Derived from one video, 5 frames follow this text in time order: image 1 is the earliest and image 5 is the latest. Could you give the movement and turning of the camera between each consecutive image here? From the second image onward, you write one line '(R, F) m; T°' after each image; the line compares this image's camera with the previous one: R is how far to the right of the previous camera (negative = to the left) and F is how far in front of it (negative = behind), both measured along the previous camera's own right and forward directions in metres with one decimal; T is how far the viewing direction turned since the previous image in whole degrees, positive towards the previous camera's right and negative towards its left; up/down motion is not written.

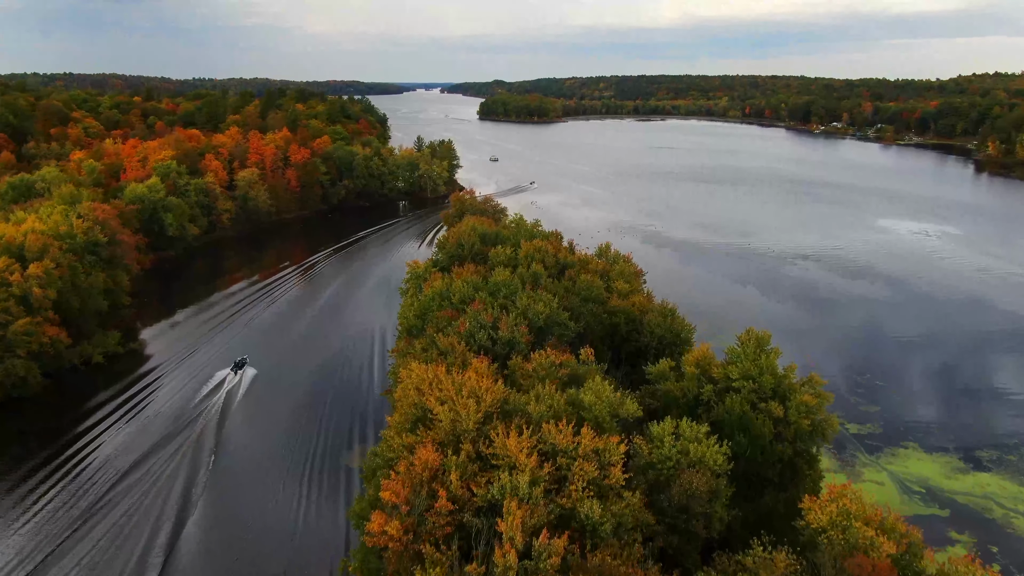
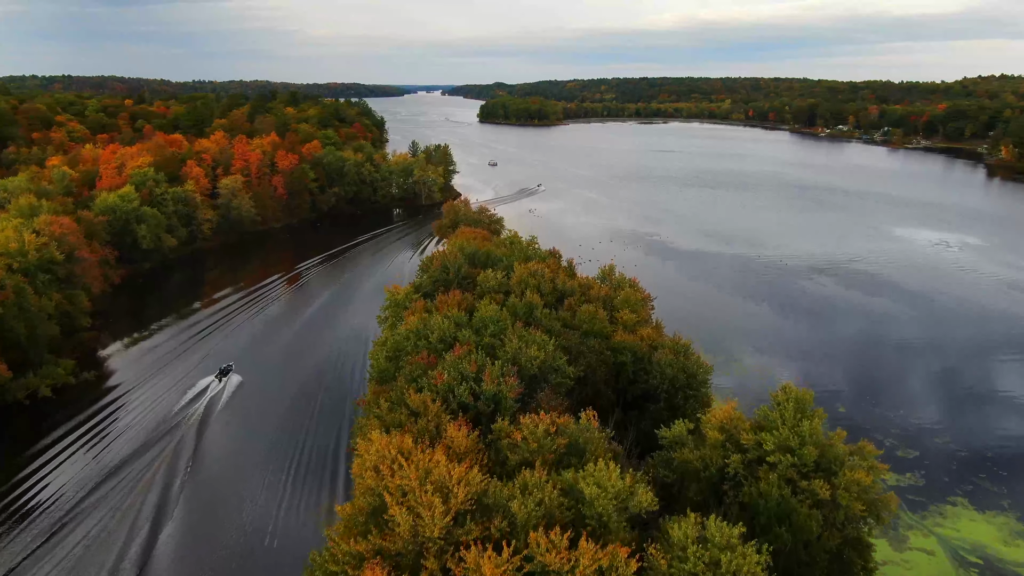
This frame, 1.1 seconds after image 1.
(+0.4, +3.1) m; 0°
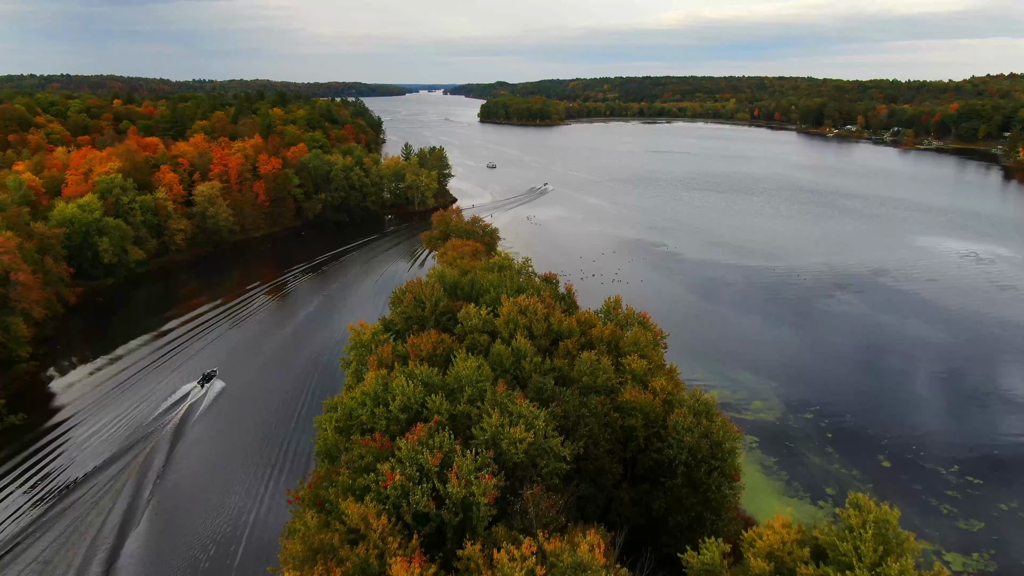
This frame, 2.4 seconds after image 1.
(+0.6, +3.9) m; 0°
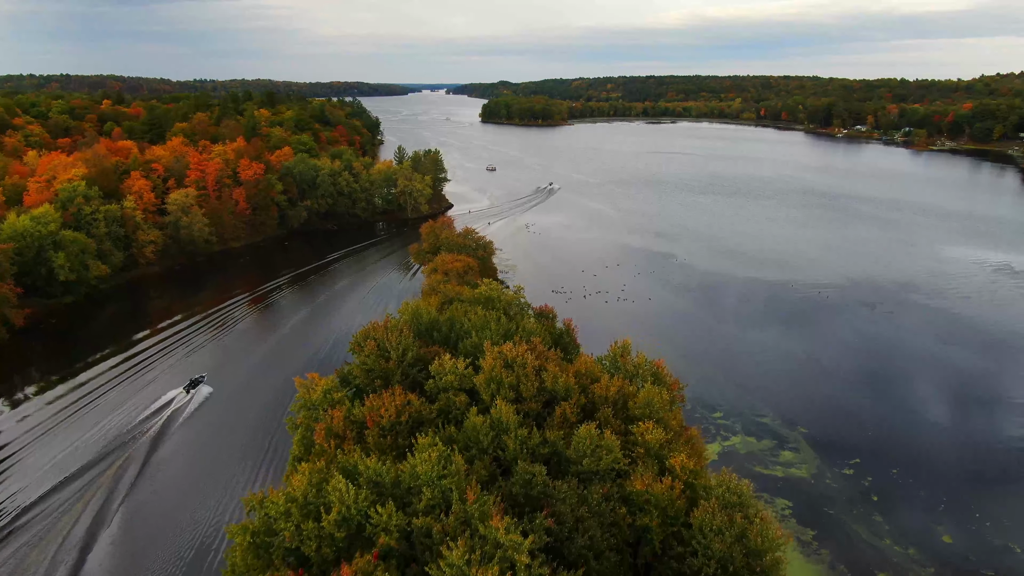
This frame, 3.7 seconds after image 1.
(+0.6, +3.9) m; 0°
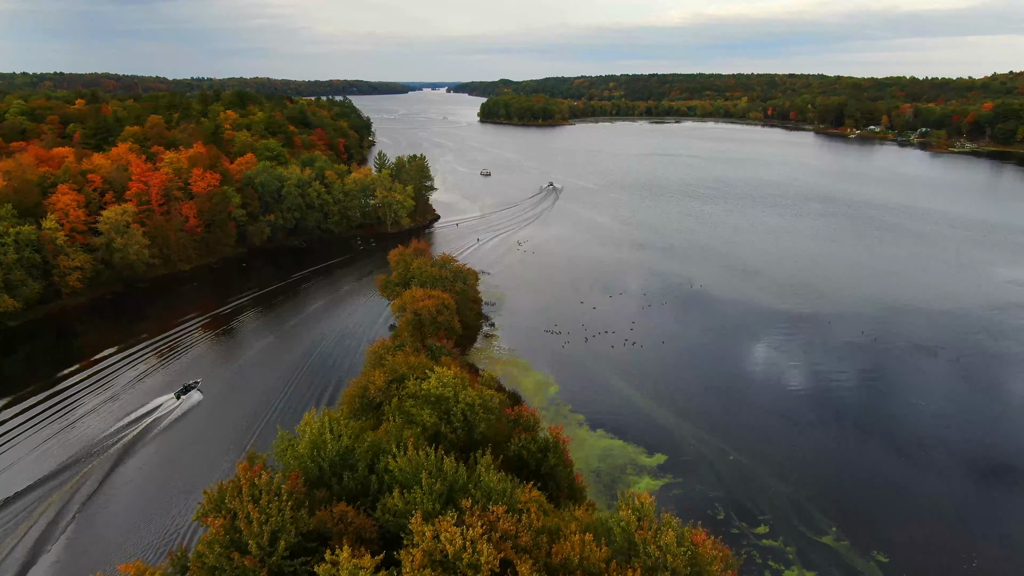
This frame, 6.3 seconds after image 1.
(+1.1, +7.0) m; 0°
